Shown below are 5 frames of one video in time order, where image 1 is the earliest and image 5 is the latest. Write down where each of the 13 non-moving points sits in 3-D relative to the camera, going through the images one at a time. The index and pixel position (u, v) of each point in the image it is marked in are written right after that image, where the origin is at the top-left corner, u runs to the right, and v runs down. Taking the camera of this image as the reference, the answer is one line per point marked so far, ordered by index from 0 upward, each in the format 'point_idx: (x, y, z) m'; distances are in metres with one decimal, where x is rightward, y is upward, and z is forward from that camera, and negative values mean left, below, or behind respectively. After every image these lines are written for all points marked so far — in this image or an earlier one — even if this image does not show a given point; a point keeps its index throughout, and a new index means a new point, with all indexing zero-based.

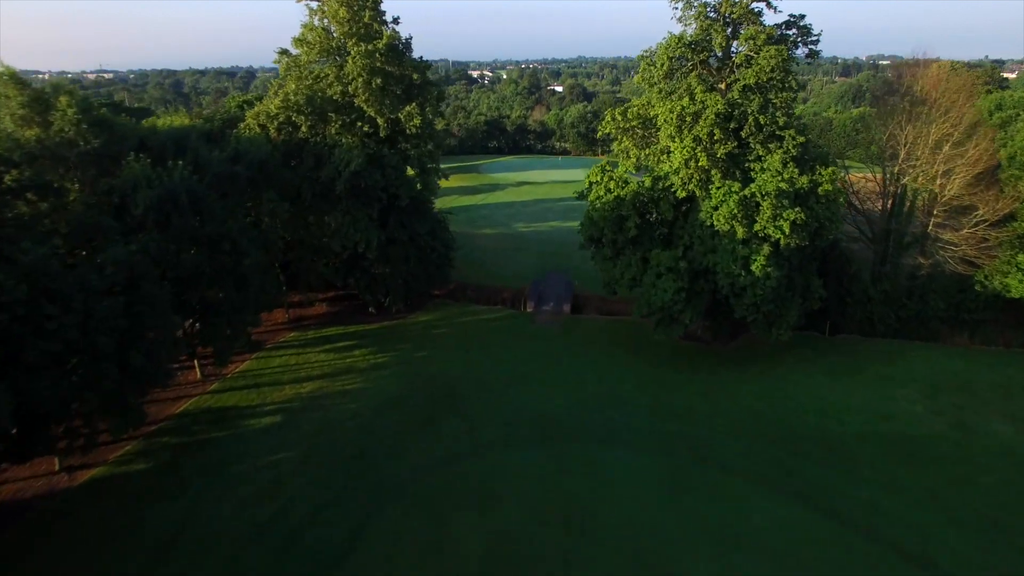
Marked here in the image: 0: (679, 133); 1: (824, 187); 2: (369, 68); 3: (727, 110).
0: (+5.4, +5.1, +18.5) m
1: (+10.0, +3.2, +18.2) m
2: (-5.0, +7.6, +19.8) m
3: (+6.8, +5.6, +18.1) m
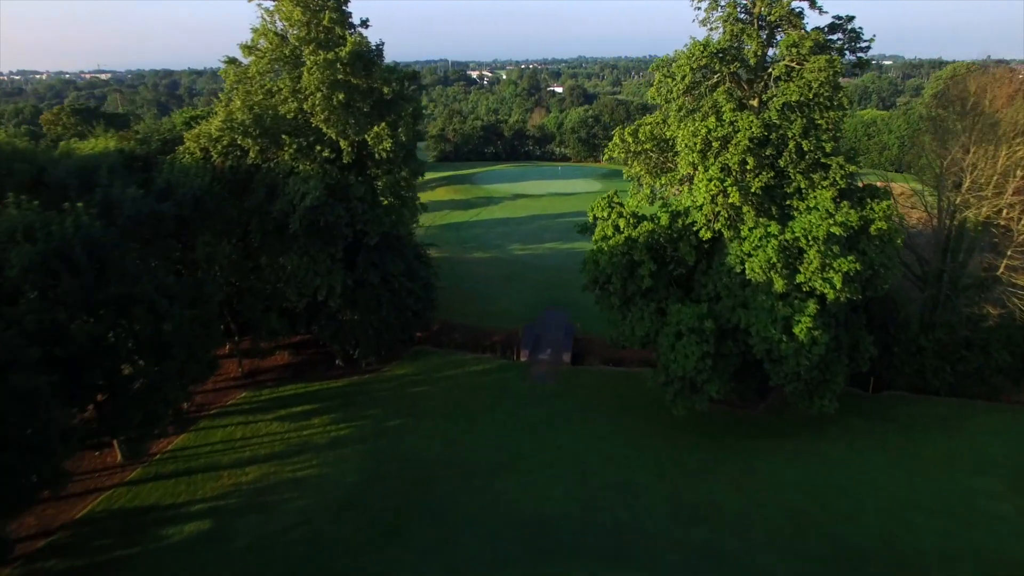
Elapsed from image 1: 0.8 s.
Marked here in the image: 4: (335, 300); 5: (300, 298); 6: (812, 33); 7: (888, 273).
0: (+5.1, +3.4, +15.2) m
1: (+9.6, +1.6, +15.0) m
2: (-5.3, +6.0, +16.6) m
3: (+6.5, +4.0, +14.8) m
4: (-5.5, -0.4, +17.6) m
5: (-6.6, -0.3, +17.7) m
6: (+7.6, +6.5, +14.5) m
7: (+10.1, +0.4, +15.2) m
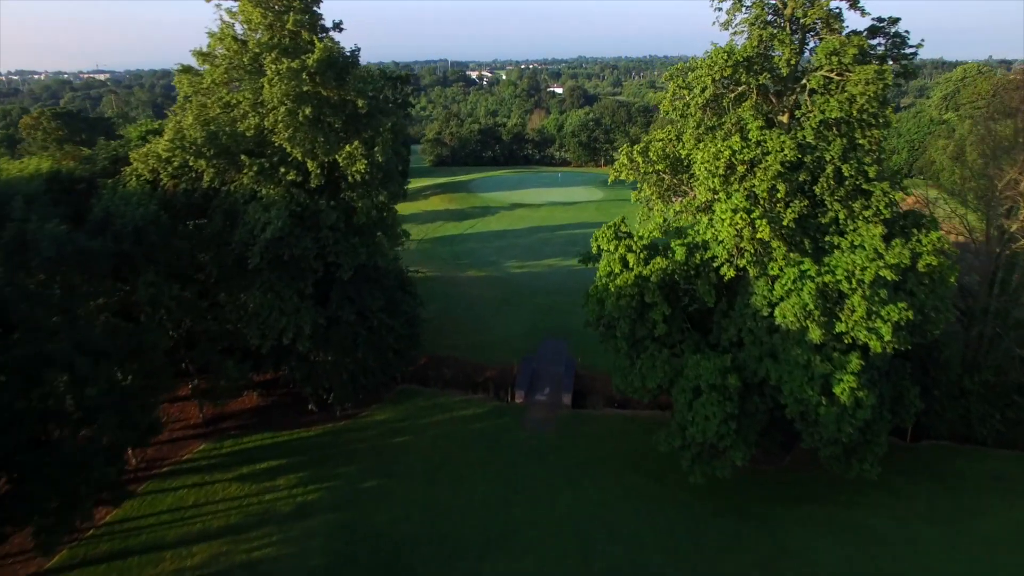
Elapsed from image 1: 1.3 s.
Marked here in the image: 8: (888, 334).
0: (+4.9, +2.3, +13.1) m
1: (+9.4, +0.5, +12.8) m
2: (-5.5, +4.9, +14.4) m
3: (+6.3, +2.9, +12.7) m
4: (-5.7, -1.5, +15.5) m
5: (-6.8, -1.4, +15.6) m
6: (+7.4, +5.4, +12.4) m
7: (+9.9, -0.7, +13.1) m
8: (+7.8, -1.0, +11.9) m
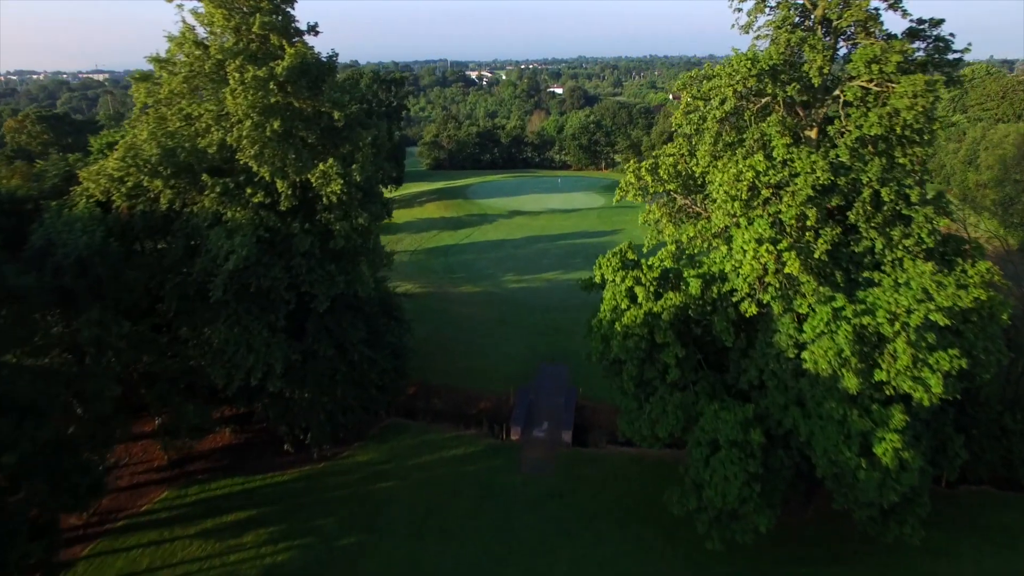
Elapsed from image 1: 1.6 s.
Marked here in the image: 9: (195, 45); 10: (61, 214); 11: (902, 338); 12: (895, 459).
0: (+4.8, +1.6, +11.5) m
1: (+9.3, -0.3, +11.3) m
2: (-5.7, +4.1, +12.9) m
3: (+6.1, +2.1, +11.1) m
4: (-5.8, -2.3, +13.9) m
5: (-6.9, -2.2, +14.0) m
6: (+7.3, +4.6, +10.8) m
7: (+9.7, -1.5, +11.6) m
8: (+7.7, -1.8, +10.3) m
9: (-7.4, +5.7, +13.4) m
10: (-10.0, +1.7, +12.7) m
11: (+7.1, -0.9, +10.3) m
12: (+6.8, -3.0, +10.2) m
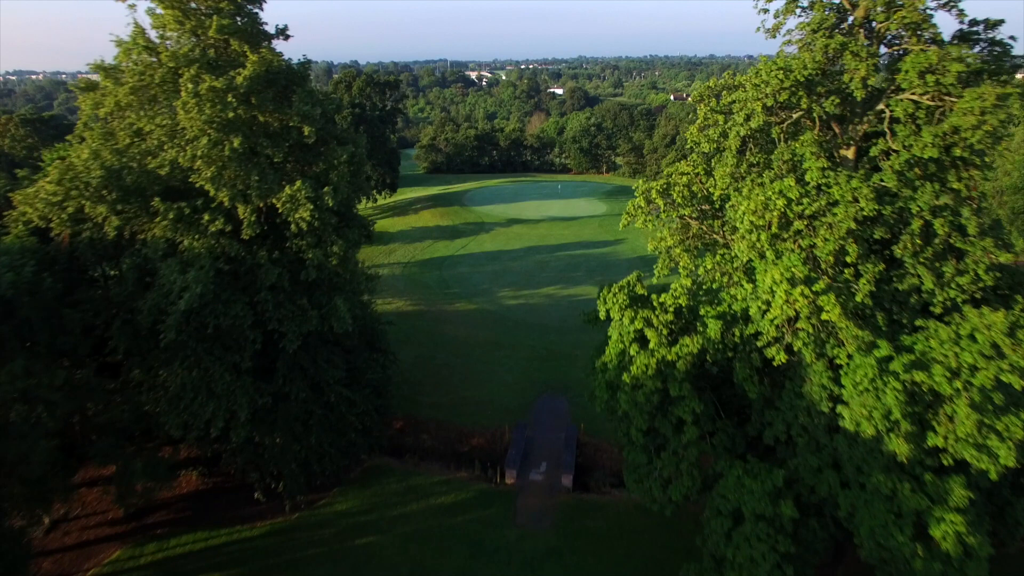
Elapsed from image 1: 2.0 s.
0: (+4.6, +0.8, +10.0) m
1: (+9.1, -1.1, +9.7) m
2: (-5.8, +3.3, +11.3) m
3: (+6.0, +1.4, +9.5) m
4: (-5.9, -3.1, +12.4) m
5: (-7.1, -3.0, +12.4) m
6: (+7.1, +3.8, +9.3) m
7: (+9.6, -2.3, +10.0) m
8: (+7.5, -2.5, +8.7) m
9: (-7.6, +4.9, +11.9) m
10: (-10.2, +0.9, +11.1) m
11: (+6.9, -1.7, +8.7) m
12: (+6.7, -3.8, +8.6) m
